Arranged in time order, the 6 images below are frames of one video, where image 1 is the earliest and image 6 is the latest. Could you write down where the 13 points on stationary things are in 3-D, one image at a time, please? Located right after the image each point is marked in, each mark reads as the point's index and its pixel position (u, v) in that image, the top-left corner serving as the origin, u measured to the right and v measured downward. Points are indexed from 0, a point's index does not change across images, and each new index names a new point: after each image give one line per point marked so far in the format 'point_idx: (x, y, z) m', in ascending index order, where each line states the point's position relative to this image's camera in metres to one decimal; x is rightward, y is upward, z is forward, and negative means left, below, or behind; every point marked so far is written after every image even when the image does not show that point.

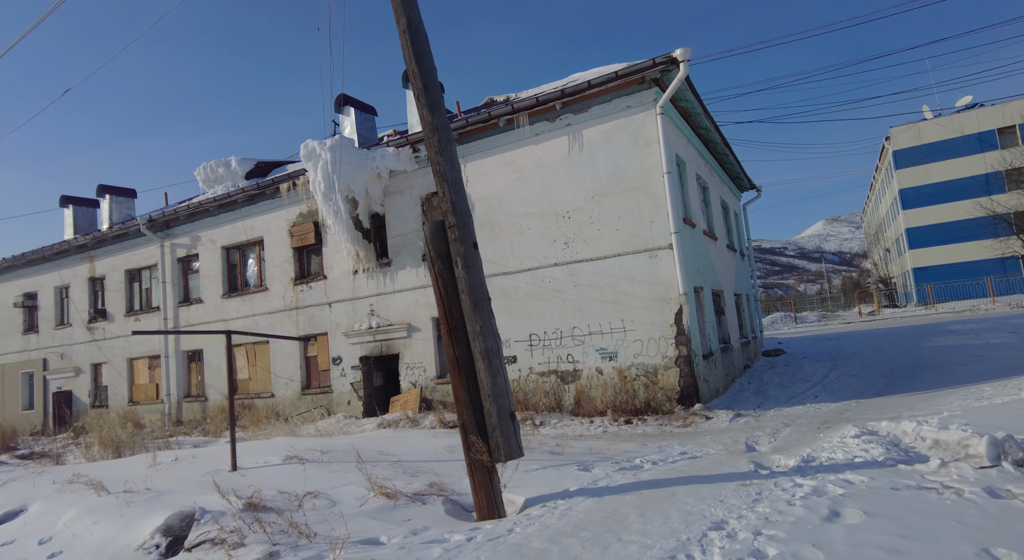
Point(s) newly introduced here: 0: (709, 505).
0: (+1.1, -1.3, +3.5) m
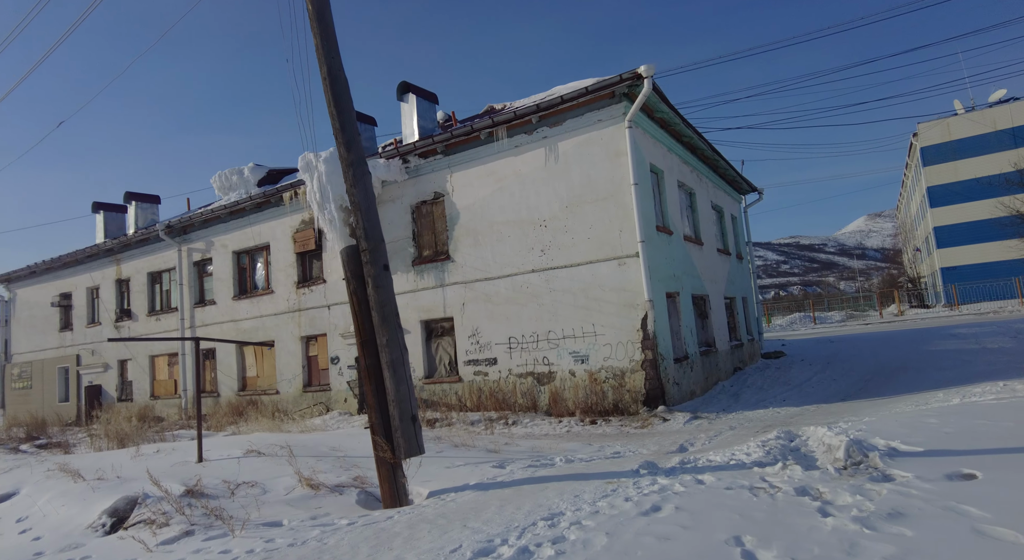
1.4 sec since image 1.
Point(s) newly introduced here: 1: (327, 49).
0: (+0.3, -1.4, +4.0) m
1: (-1.5, +1.9, +5.0) m
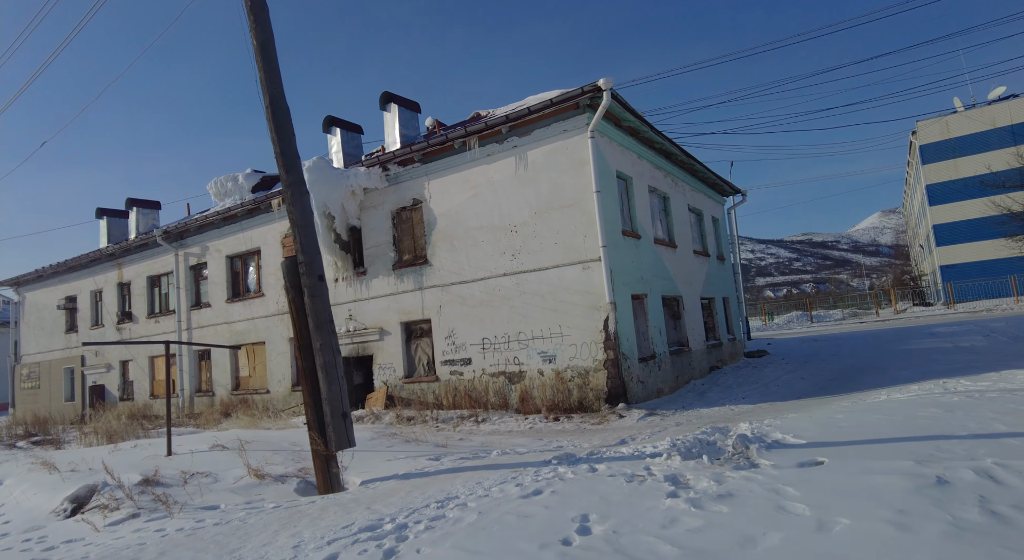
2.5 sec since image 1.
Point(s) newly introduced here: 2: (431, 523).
0: (-0.4, -1.5, +4.5) m
1: (-2.2, +1.8, +5.6) m
2: (-0.5, -1.4, +3.7) m
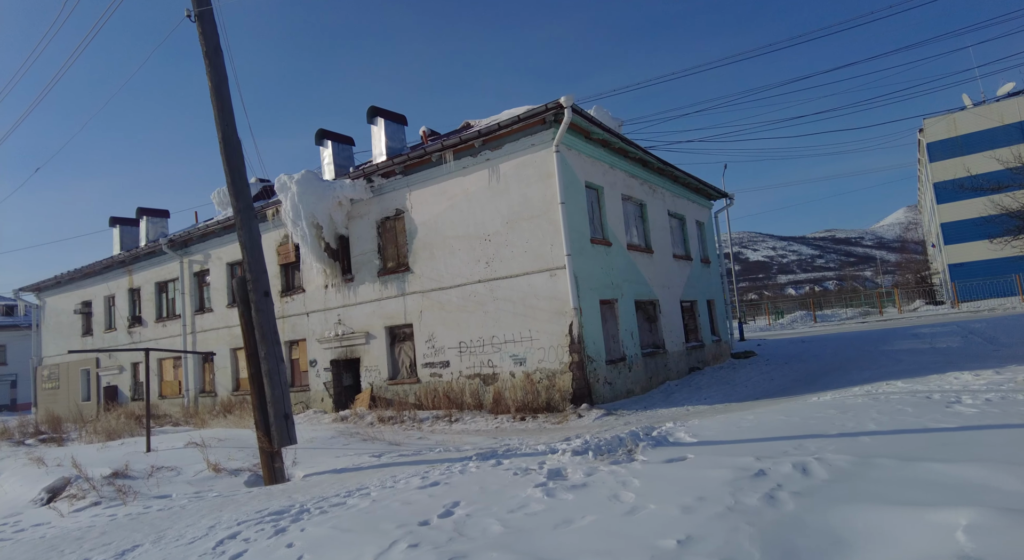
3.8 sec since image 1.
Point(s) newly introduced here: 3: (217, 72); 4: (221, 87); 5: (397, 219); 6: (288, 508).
0: (-1.1, -1.6, +5.2) m
1: (-2.9, +1.6, +6.3) m
2: (-1.3, -1.6, +4.3) m
3: (-3.0, +2.1, +6.3) m
4: (-3.0, +2.0, +6.3) m
5: (-2.6, +1.4, +14.2) m
6: (-1.6, -1.6, +4.4) m
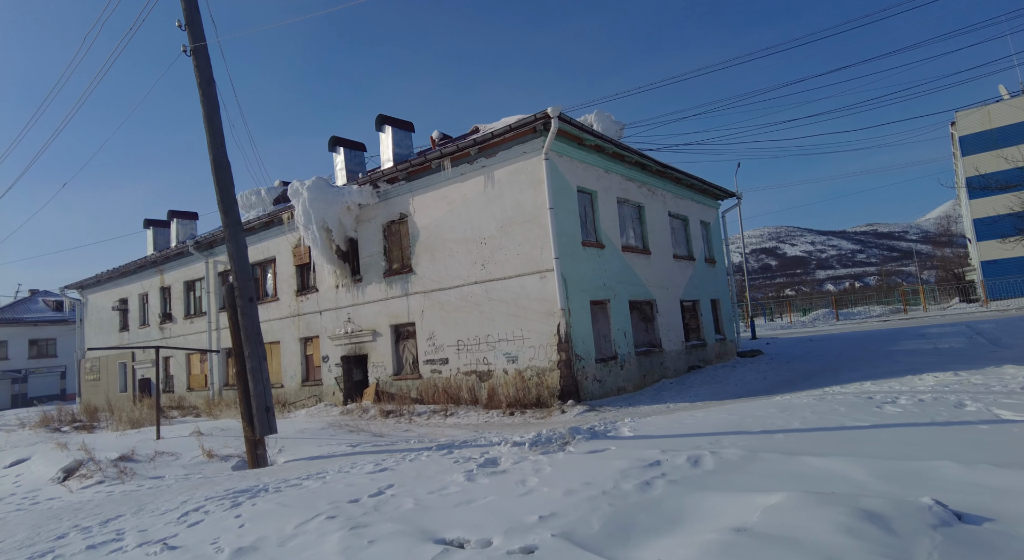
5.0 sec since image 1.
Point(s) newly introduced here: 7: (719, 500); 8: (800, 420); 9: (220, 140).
0: (-1.6, -1.7, +5.8) m
1: (-3.4, +1.6, +7.0) m
2: (-1.8, -1.7, +5.0) m
3: (-3.4, +2.0, +7.1) m
4: (-3.4, +1.9, +7.0) m
5: (-2.7, +1.4, +14.9) m
6: (-2.1, -1.7, +5.1) m
7: (+1.2, -1.3, +3.6) m
8: (+2.9, -1.4, +6.3) m
9: (-3.3, +1.6, +7.0) m
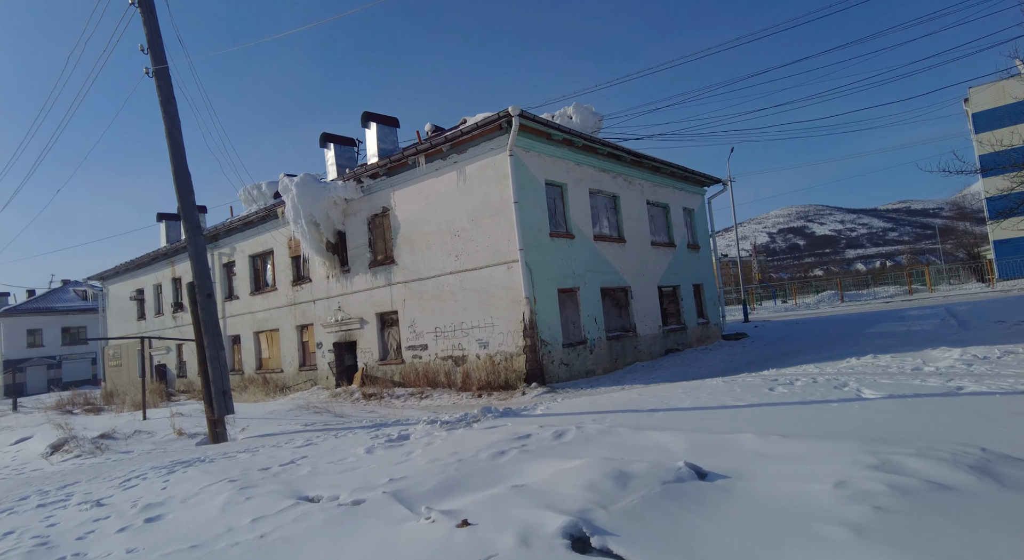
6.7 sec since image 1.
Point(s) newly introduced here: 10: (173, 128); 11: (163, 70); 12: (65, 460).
0: (-2.5, -1.7, +6.7) m
1: (-4.2, +1.6, +7.8) m
2: (-2.8, -1.7, +5.8) m
3: (-4.3, +2.1, +7.9) m
4: (-4.3, +1.9, +7.9) m
5: (-3.2, +1.6, +15.7) m
6: (-3.1, -1.7, +6.0) m
7: (+0.2, -1.3, +4.3) m
8: (+2.1, -1.3, +6.9) m
9: (-4.2, +1.6, +7.9) m
10: (-4.3, +1.9, +7.9) m
11: (-4.5, +2.7, +8.0) m
12: (-5.0, -2.0, +6.9) m
